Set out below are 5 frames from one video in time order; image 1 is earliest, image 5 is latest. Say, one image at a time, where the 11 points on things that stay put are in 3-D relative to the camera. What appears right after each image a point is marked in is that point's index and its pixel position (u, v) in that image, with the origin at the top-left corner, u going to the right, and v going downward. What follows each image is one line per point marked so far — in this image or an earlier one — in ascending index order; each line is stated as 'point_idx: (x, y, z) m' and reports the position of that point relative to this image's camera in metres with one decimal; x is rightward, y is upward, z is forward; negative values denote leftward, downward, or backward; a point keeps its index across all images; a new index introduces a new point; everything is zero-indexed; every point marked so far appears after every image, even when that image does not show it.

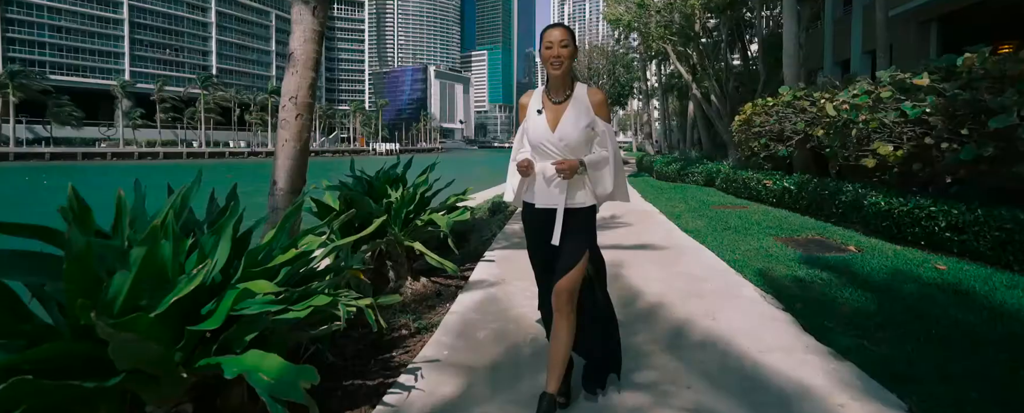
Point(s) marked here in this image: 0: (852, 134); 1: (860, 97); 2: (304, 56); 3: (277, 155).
0: (+4.8, +1.0, +6.7) m
1: (+4.9, +1.6, +6.7) m
2: (-1.7, +1.3, +4.0) m
3: (-2.0, +0.4, +4.0) m
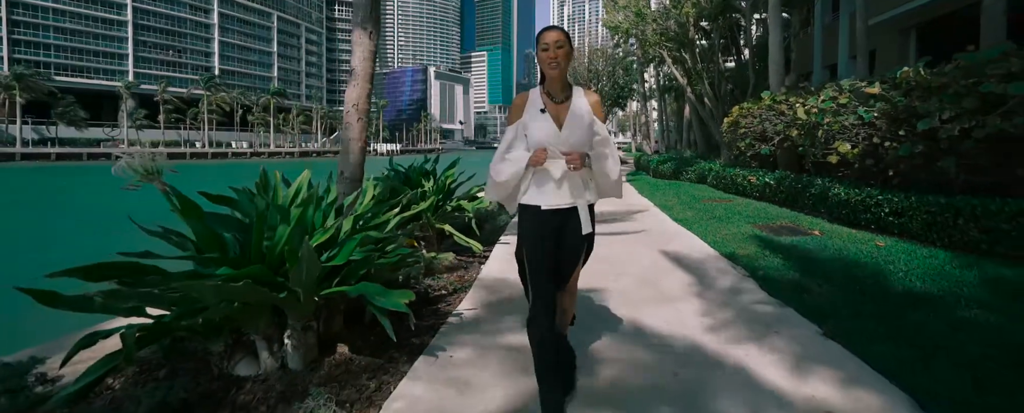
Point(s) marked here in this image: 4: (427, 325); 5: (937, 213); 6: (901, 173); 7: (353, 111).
0: (+5.0, +1.2, +7.7) m
1: (+5.1, +1.7, +7.7) m
2: (-1.6, +1.4, +5.0) m
3: (-1.8, +0.6, +5.0) m
4: (-0.7, -1.0, +4.0) m
5: (+4.9, -0.1, +5.4) m
6: (+5.2, +0.5, +6.3) m
7: (-1.6, +1.0, +4.9) m
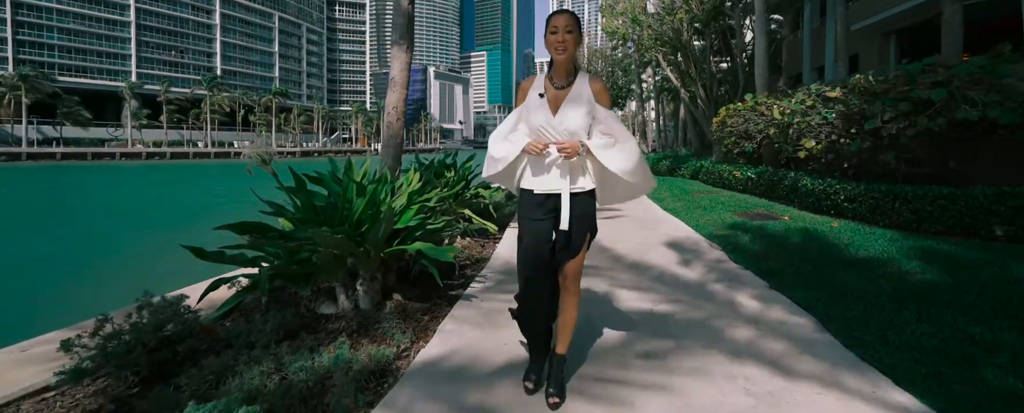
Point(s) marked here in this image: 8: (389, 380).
0: (+5.1, +1.4, +8.7) m
1: (+5.2, +1.9, +8.7) m
2: (-1.4, +1.6, +6.0) m
3: (-1.6, +0.7, +6.0) m
4: (-0.6, -0.8, +5.0) m
5: (+5.0, +0.1, +6.4) m
6: (+5.4, +0.7, +7.4) m
7: (-1.5, +1.2, +6.0) m
8: (-0.8, -1.1, +3.0) m
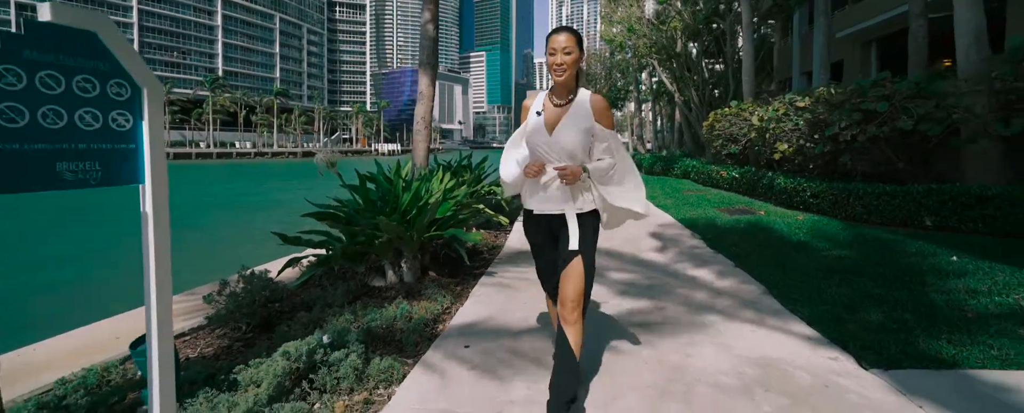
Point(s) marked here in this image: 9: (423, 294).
0: (+5.3, +1.4, +9.8) m
1: (+5.4, +2.0, +9.8) m
2: (-1.3, +1.7, +7.0) m
3: (-1.5, +0.8, +7.1) m
4: (-0.4, -0.7, +6.0) m
5: (+5.2, +0.2, +7.5) m
6: (+5.5, +0.7, +8.4) m
7: (-1.3, +1.2, +7.0) m
8: (-0.6, -1.0, +4.0) m
9: (-0.9, -0.9, +4.8) m
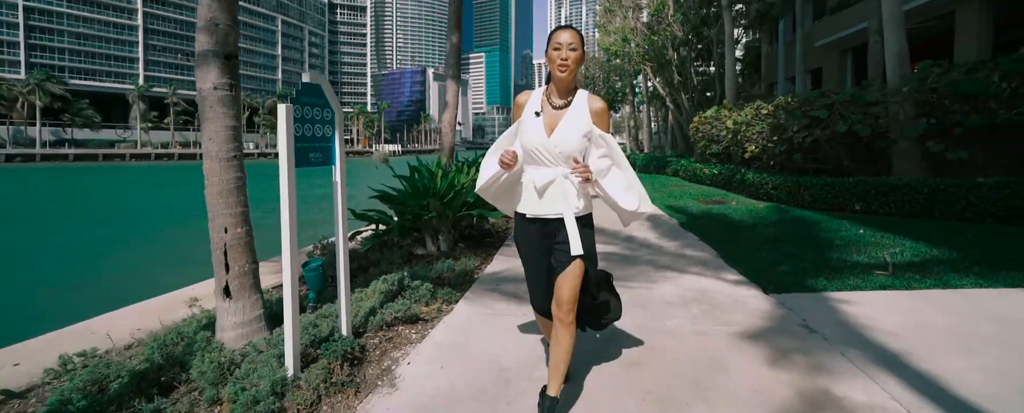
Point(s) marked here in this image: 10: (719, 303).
0: (+5.4, +1.6, +11.3) m
1: (+5.5, +2.2, +11.3) m
2: (-1.1, +1.9, +8.5) m
3: (-1.3, +1.0, +8.6) m
4: (-0.2, -0.5, +7.5) m
5: (+5.3, +0.4, +9.0) m
6: (+5.7, +0.9, +10.0) m
7: (-1.2, +1.4, +8.5) m
8: (-0.4, -0.8, +5.6) m
9: (-0.7, -0.7, +6.3) m
10: (+1.9, -0.9, +4.3) m
